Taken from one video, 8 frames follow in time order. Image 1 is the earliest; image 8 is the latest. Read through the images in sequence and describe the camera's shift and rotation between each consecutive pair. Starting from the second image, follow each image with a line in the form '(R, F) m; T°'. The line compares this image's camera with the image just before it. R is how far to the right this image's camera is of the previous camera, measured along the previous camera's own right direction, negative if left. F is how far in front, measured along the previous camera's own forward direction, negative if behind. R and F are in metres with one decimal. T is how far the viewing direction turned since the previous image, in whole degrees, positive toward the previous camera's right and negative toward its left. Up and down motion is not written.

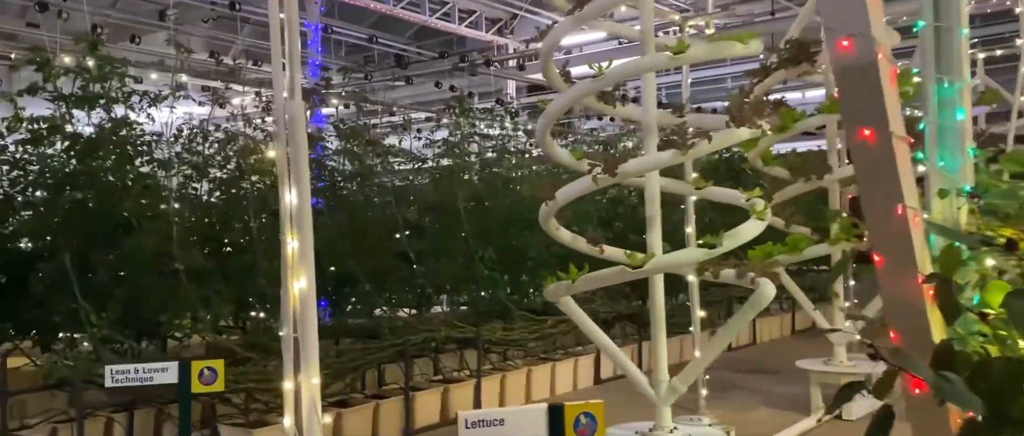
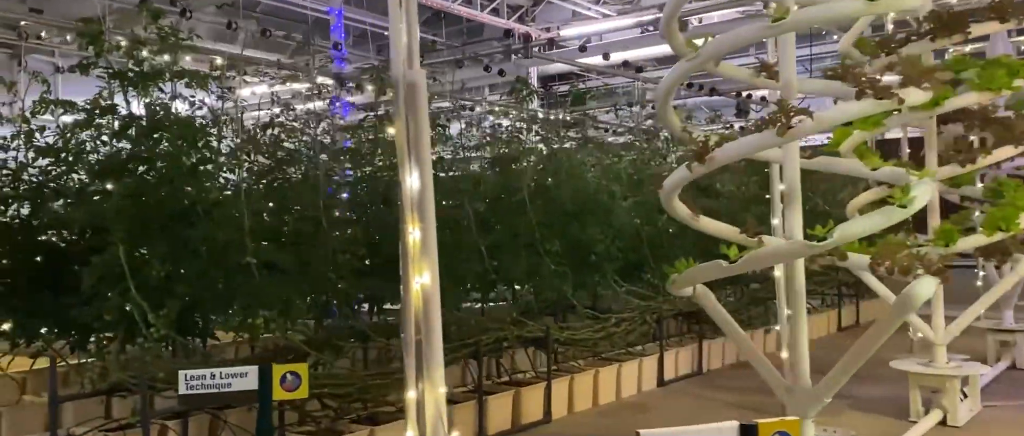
(-0.4, +0.5) m; 0°
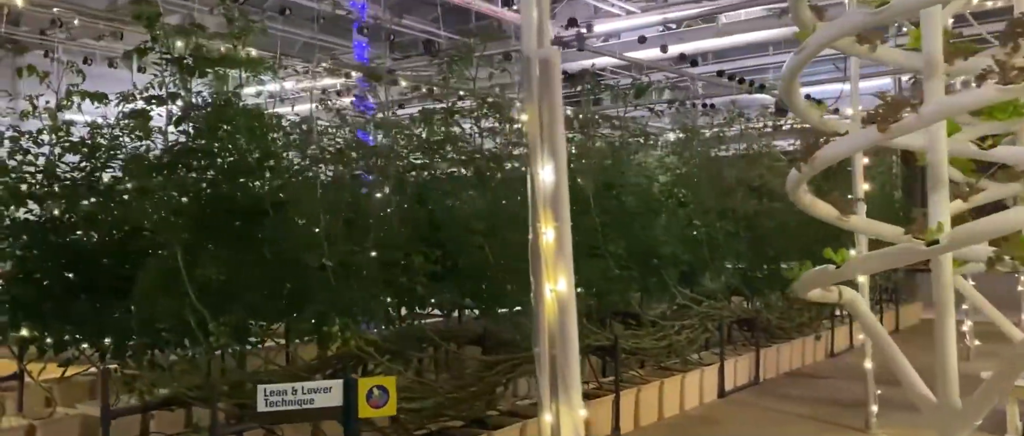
(-0.4, +0.4) m; 0°
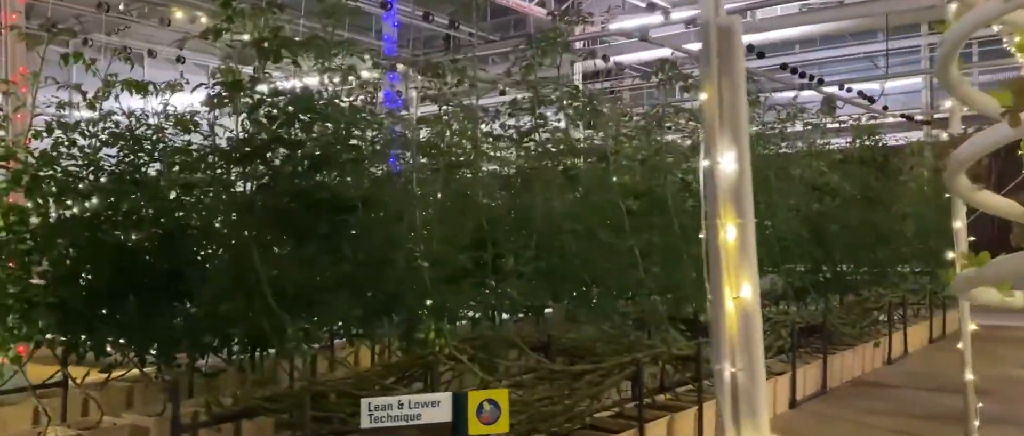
(-0.4, +0.4) m; 0°
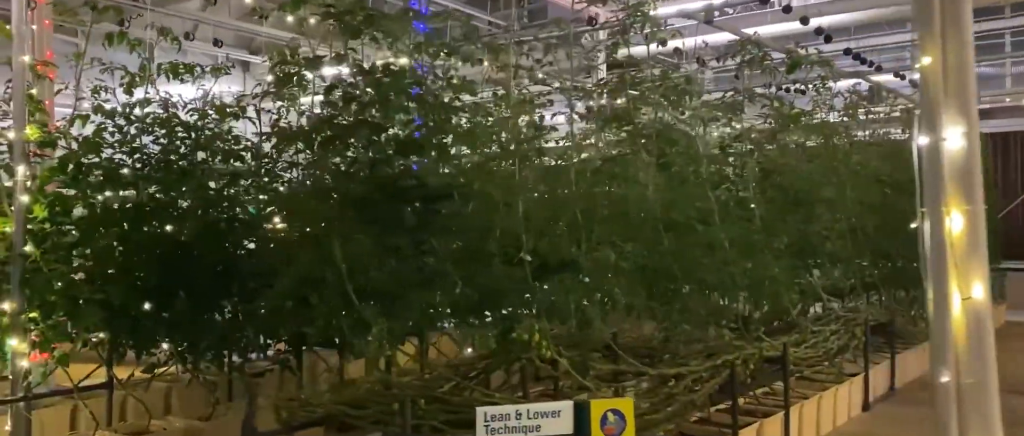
(-0.3, +0.4) m; 0°
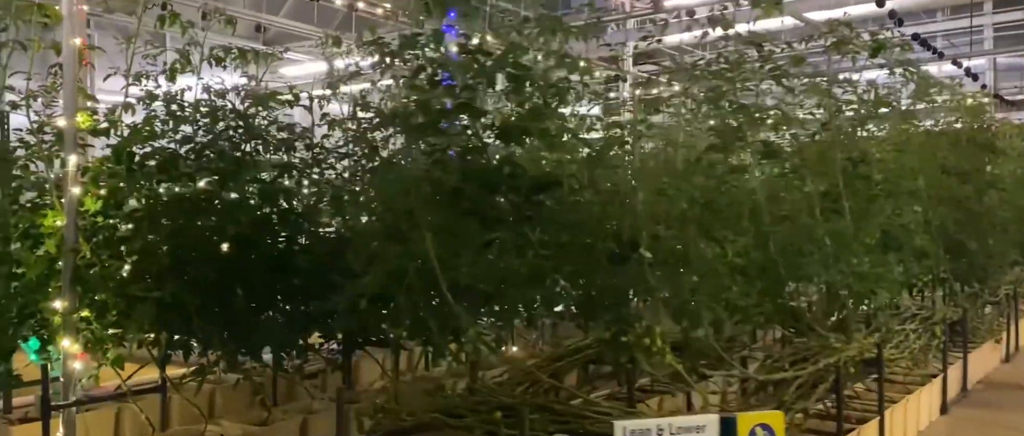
(-0.3, +0.3) m; 0°
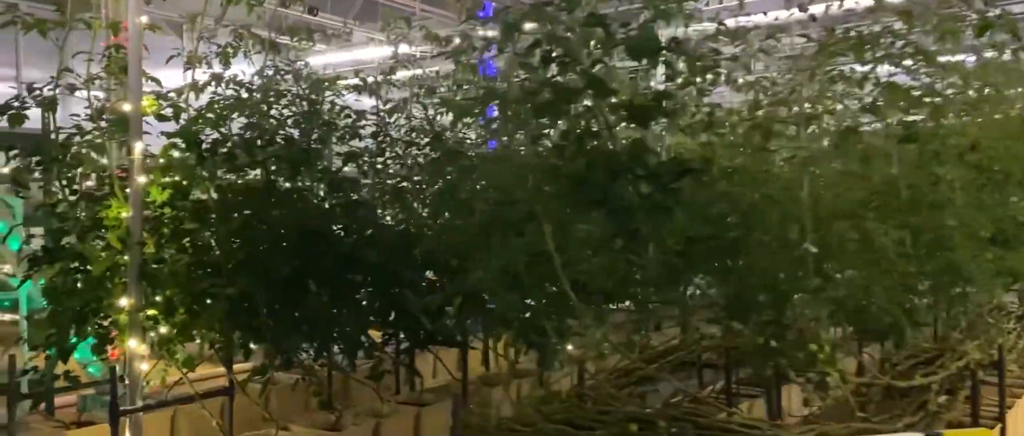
(-0.3, +0.3) m; -1°
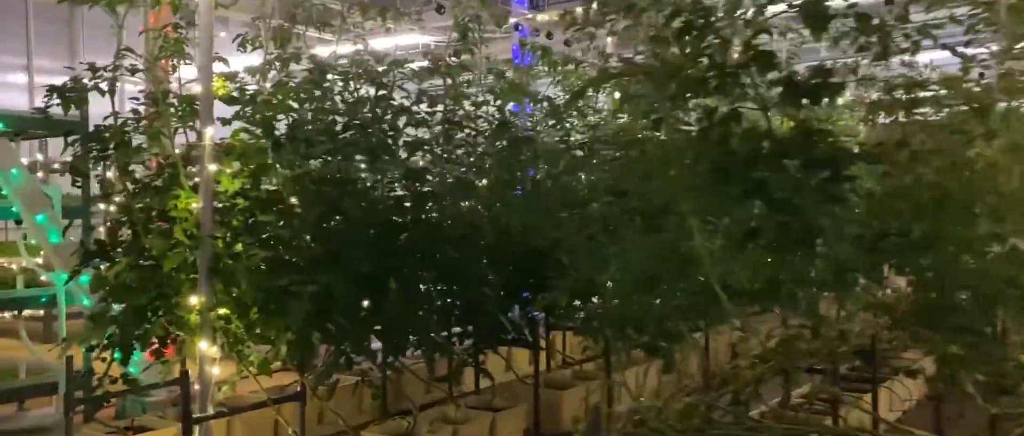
(-0.3, +0.3) m; 0°
